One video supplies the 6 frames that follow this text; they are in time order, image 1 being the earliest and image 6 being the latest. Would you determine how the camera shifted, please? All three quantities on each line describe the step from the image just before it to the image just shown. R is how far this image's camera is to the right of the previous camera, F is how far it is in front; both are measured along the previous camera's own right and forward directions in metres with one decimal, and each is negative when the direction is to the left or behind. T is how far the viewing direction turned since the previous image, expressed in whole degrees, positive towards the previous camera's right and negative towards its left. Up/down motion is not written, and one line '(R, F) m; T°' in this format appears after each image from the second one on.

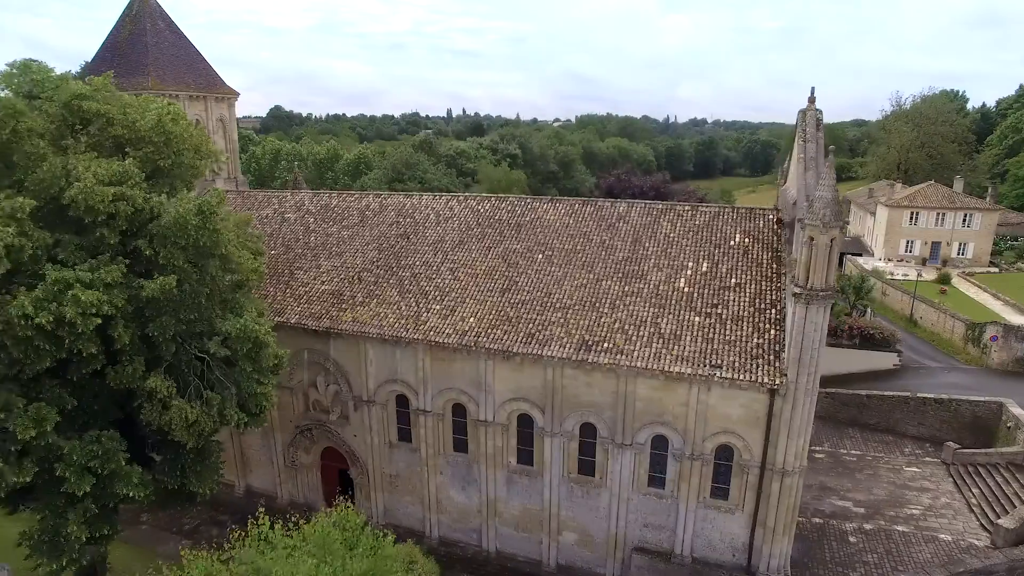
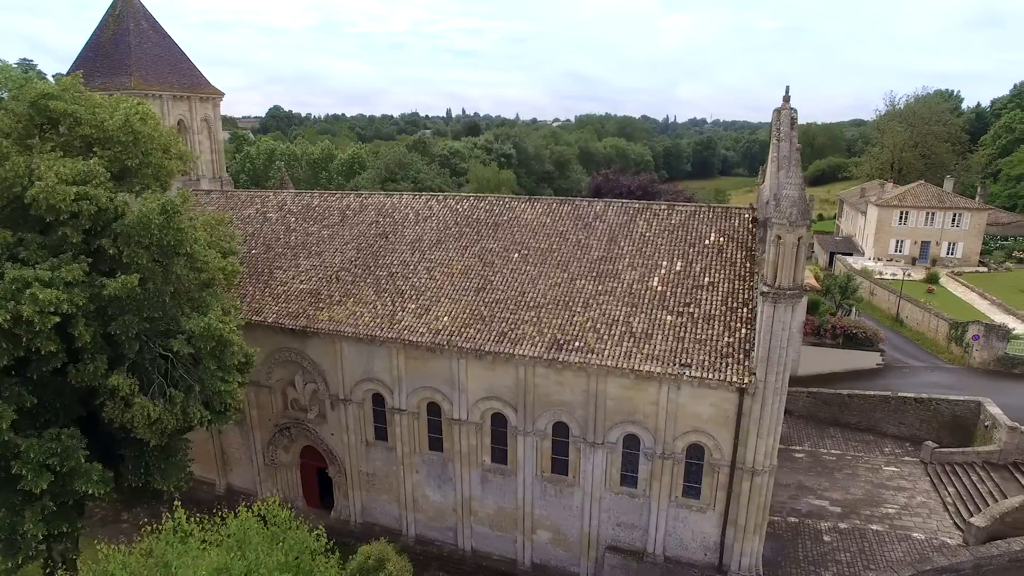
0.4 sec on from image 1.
(+2.2, -0.1) m; 0°
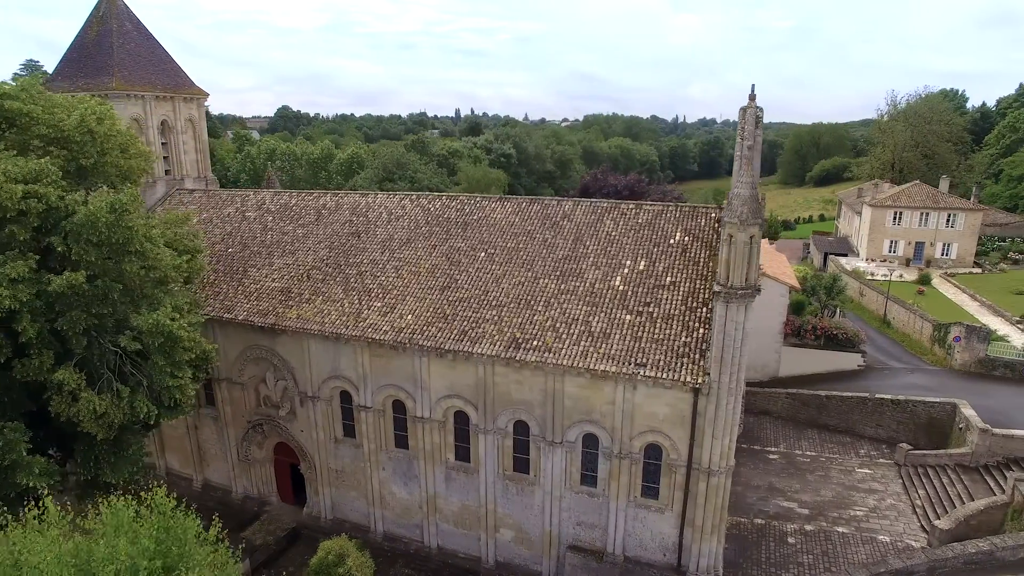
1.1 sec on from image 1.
(+3.8, -0.1) m; -1°
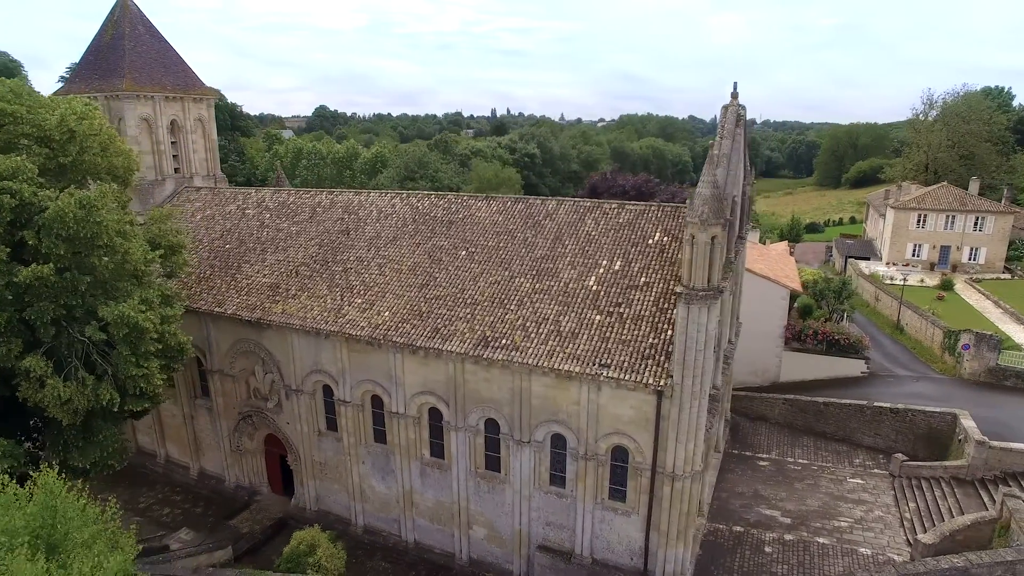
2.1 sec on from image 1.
(+4.8, 0.0) m; -3°
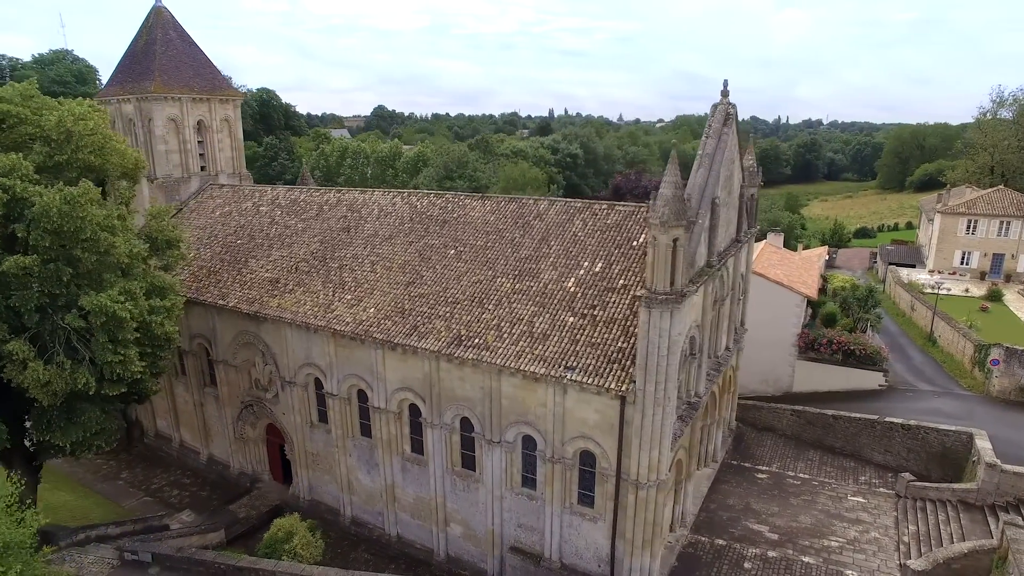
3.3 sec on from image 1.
(+6.0, +0.3) m; -5°
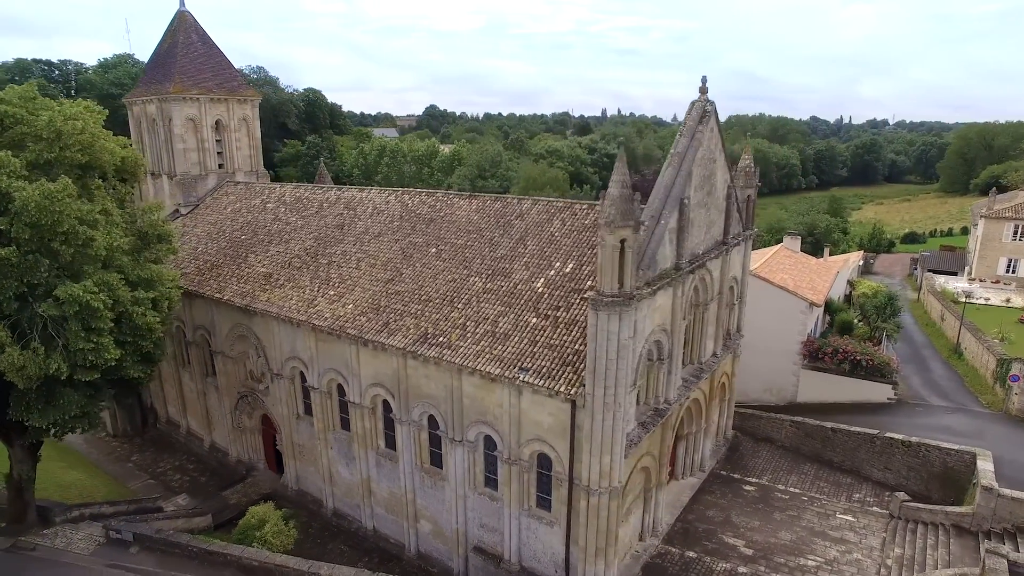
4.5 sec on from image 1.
(+6.3, +0.5) m; -5°
